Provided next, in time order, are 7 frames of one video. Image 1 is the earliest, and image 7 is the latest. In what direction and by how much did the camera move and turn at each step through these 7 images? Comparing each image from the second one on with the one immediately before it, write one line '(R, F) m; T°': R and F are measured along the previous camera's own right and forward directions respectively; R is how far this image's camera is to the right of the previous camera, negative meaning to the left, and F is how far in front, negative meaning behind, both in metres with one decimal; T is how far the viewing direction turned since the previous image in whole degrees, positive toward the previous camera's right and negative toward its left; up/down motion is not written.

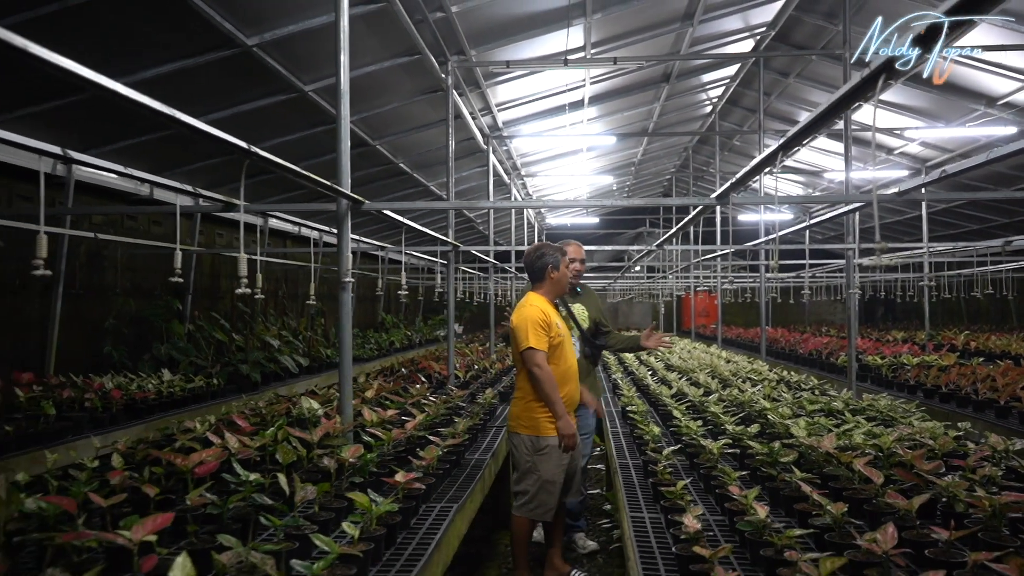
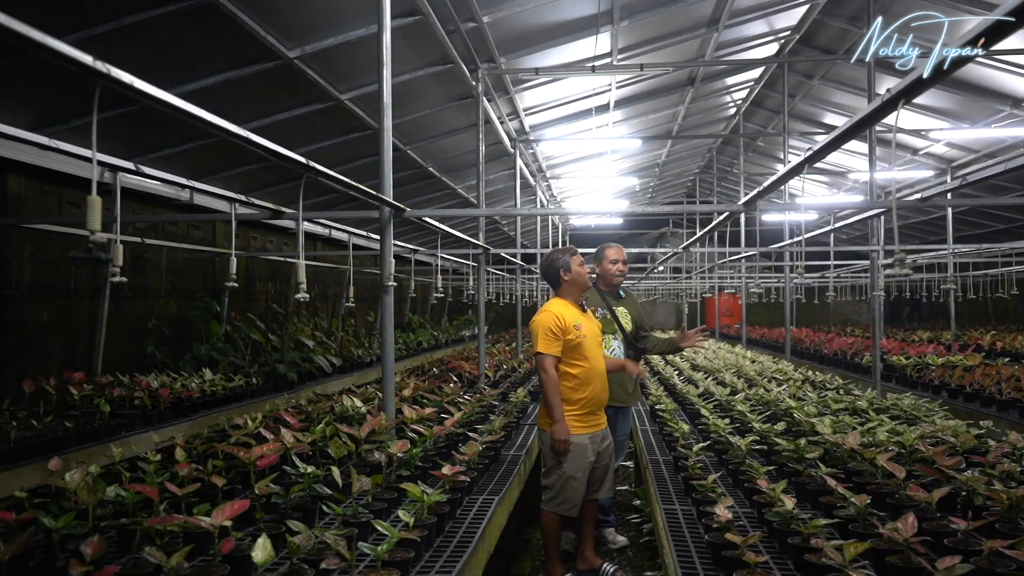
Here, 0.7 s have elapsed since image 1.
(-0.1, -0.2) m; -1°
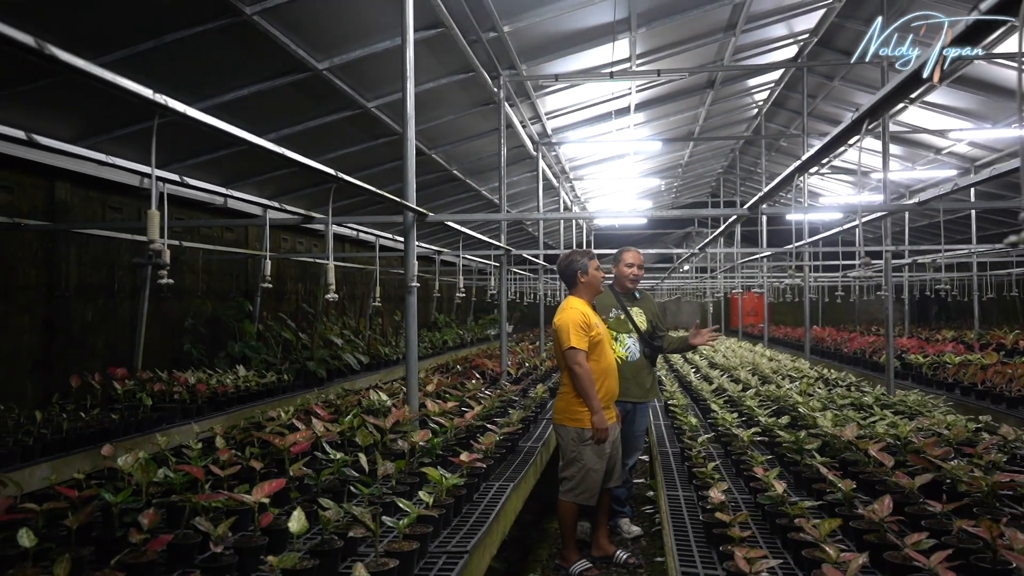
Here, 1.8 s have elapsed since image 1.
(+0.1, -0.2) m; -2°
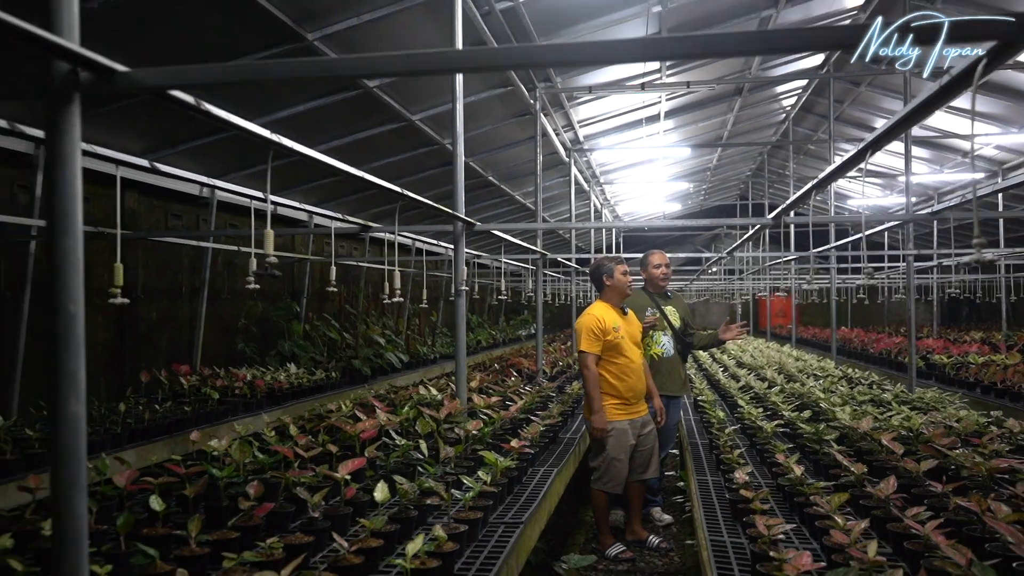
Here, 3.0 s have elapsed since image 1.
(-0.1, -0.4) m; -2°
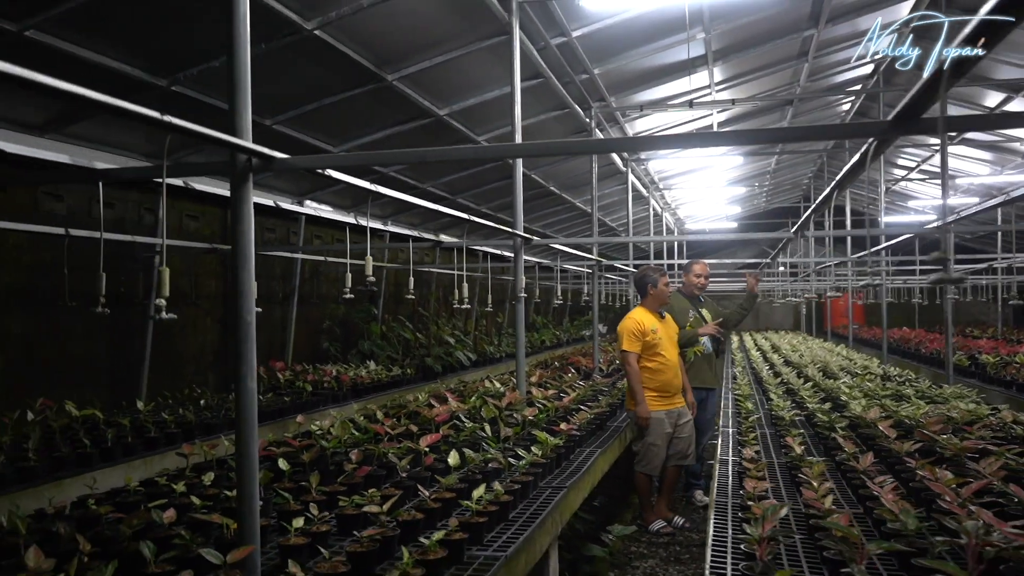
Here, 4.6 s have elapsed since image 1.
(+0.1, -0.7) m; -5°
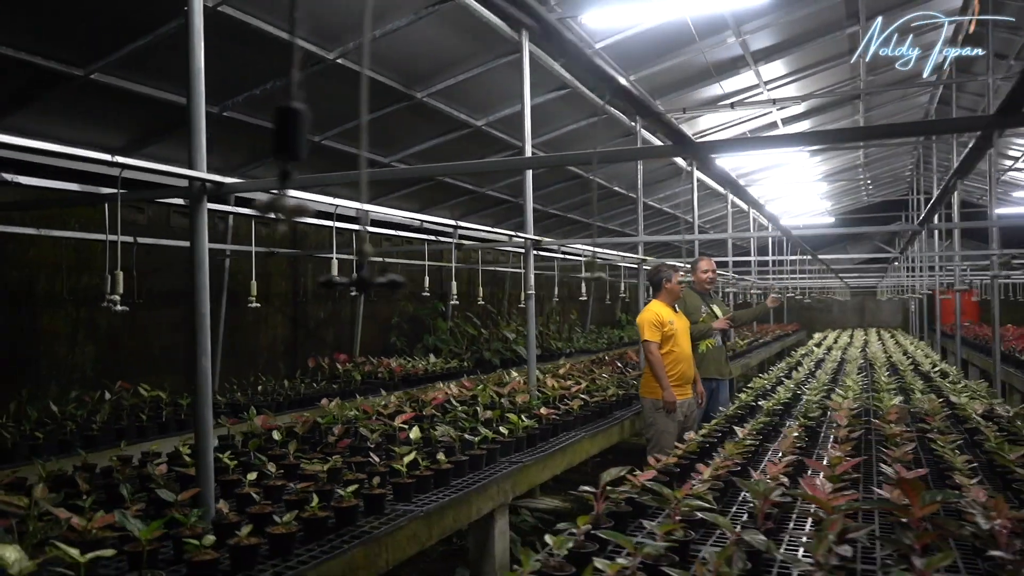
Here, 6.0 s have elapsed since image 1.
(+0.7, -0.4) m; -8°
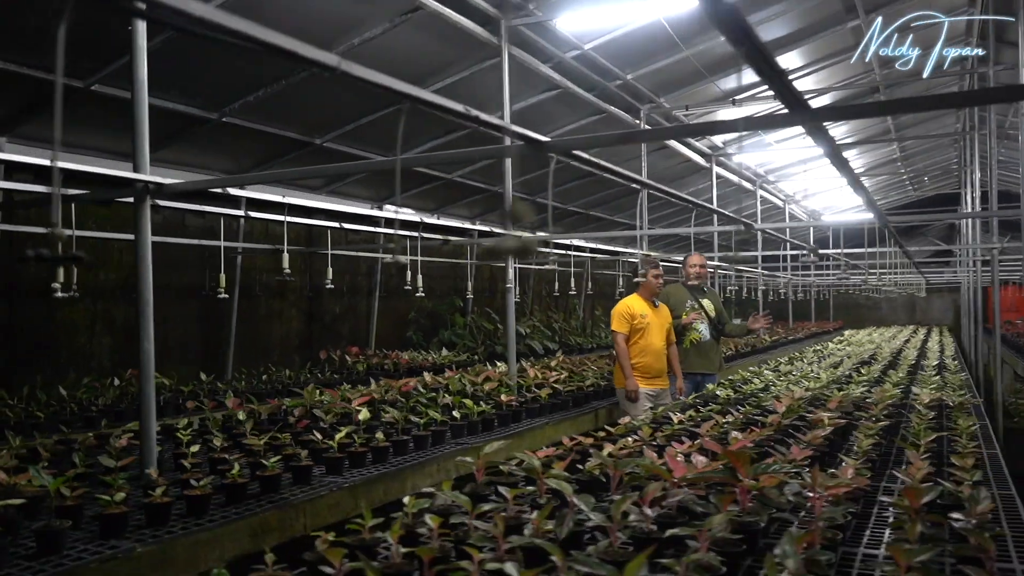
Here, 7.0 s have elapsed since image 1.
(+0.6, -0.2) m; -4°
